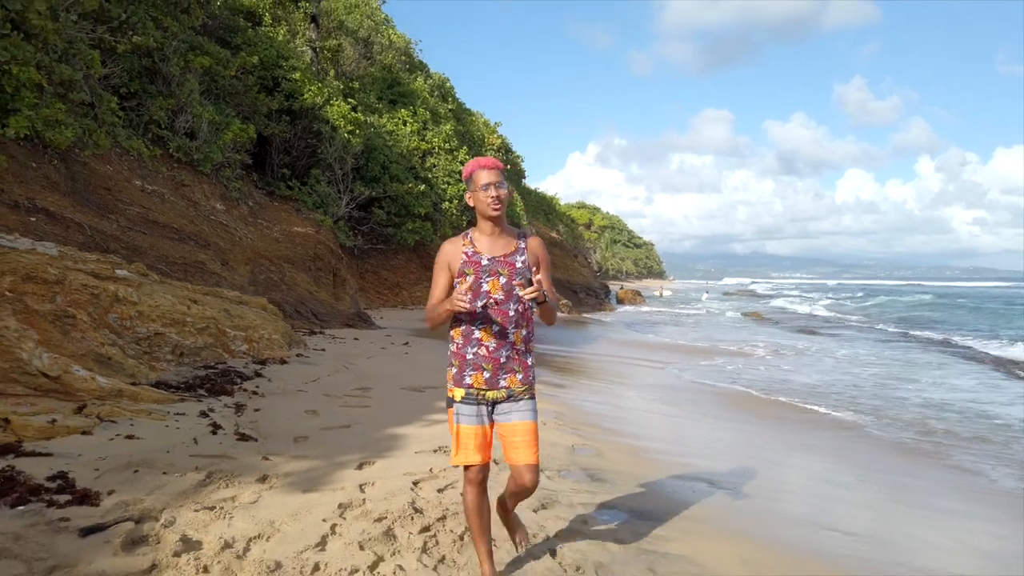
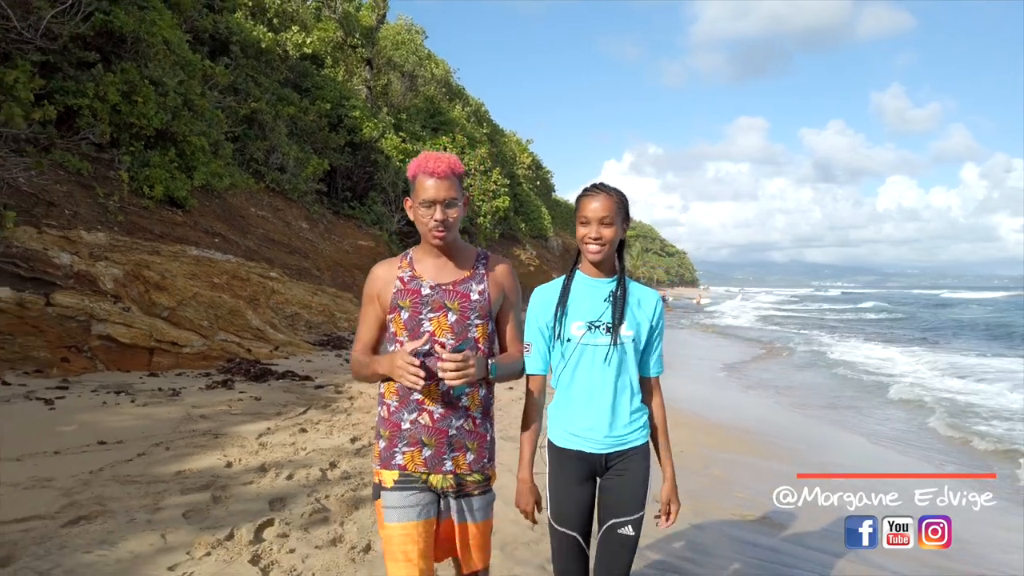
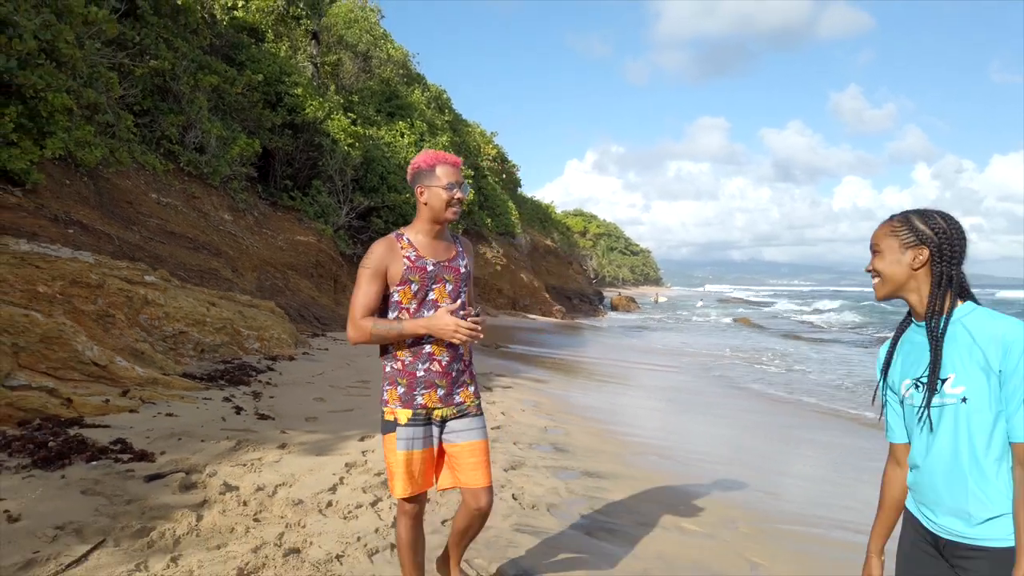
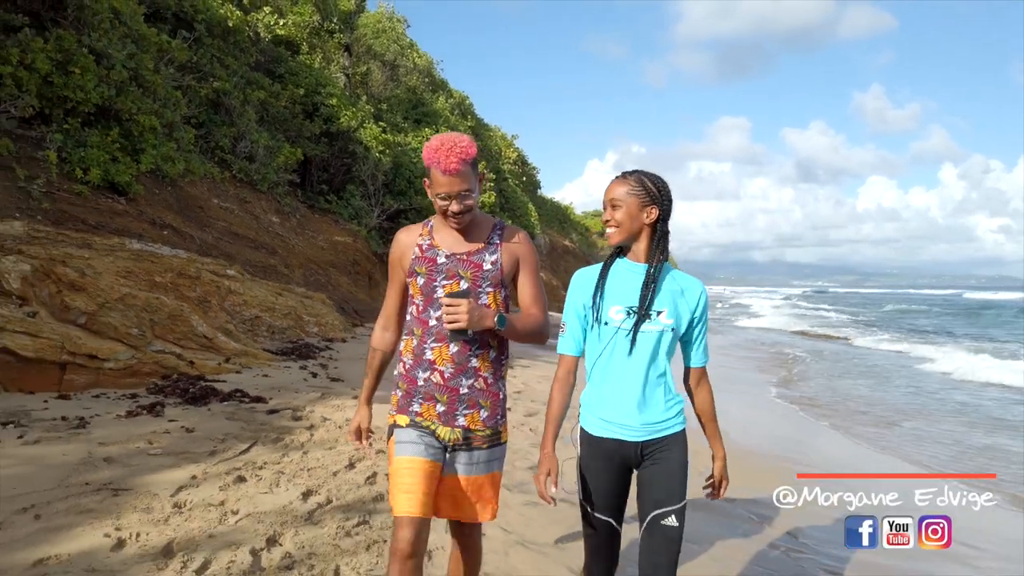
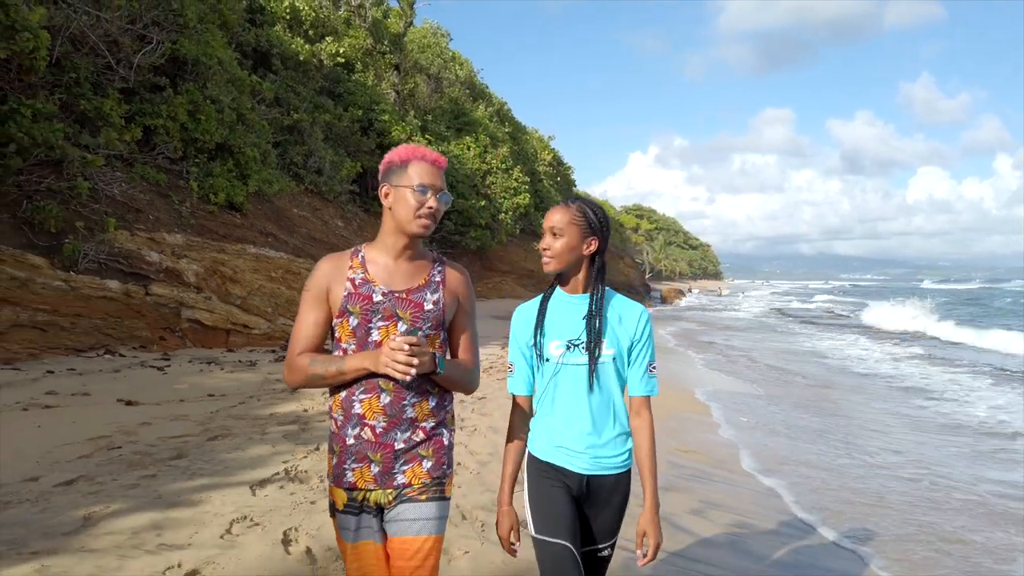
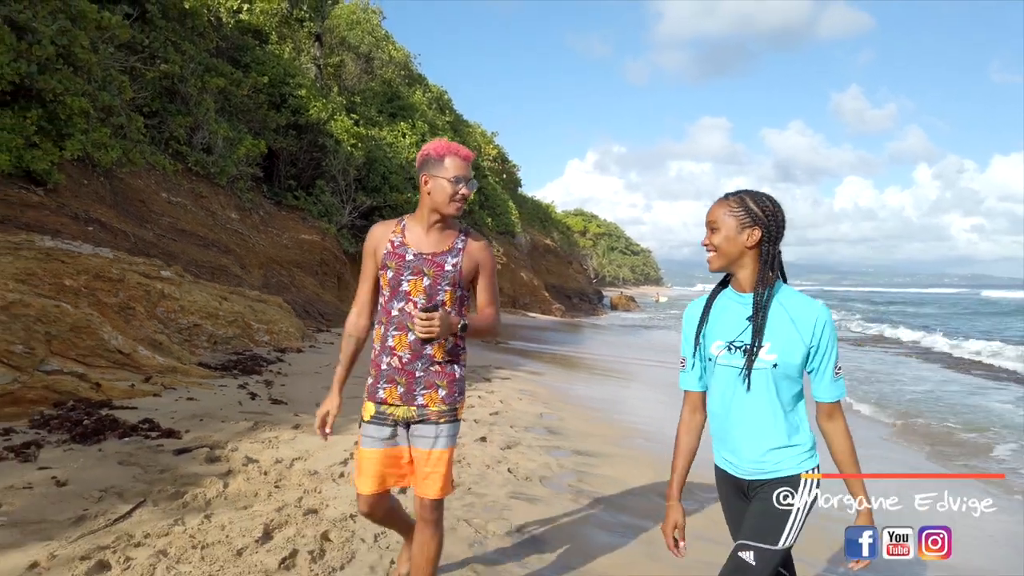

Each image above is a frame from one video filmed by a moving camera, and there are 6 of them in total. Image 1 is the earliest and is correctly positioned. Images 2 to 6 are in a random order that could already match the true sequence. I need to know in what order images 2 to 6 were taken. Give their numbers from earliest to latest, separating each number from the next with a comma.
3, 6, 4, 2, 5
